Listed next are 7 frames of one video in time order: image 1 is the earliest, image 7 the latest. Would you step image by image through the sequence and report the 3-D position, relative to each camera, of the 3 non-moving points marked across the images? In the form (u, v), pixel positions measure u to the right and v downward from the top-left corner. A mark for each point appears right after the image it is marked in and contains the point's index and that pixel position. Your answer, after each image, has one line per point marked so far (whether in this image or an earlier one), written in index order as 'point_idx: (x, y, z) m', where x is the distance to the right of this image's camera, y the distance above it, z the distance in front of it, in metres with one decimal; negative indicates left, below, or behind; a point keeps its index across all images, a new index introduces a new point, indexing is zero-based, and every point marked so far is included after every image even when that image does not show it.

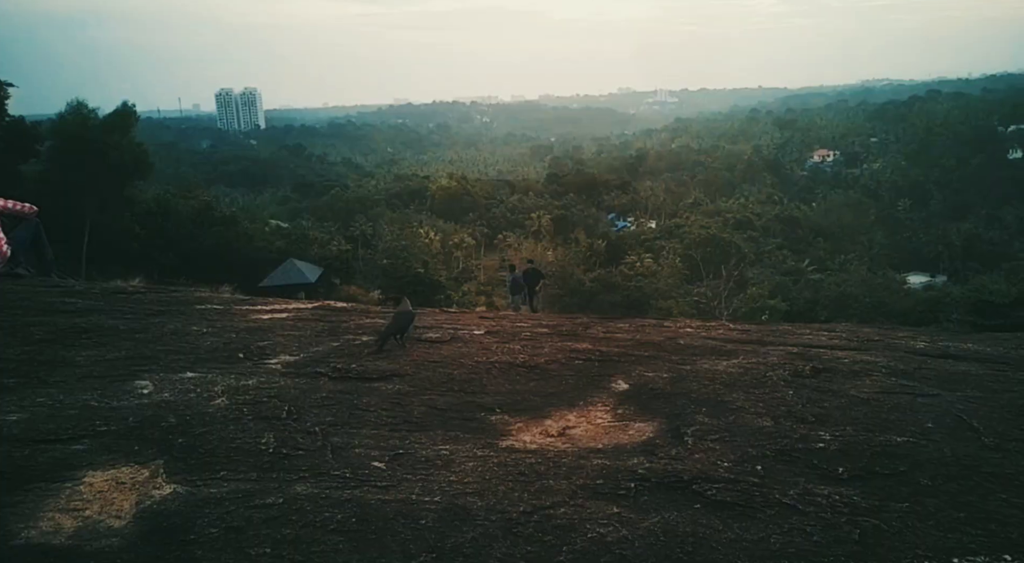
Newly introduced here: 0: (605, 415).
0: (+0.5, -0.7, +3.8) m
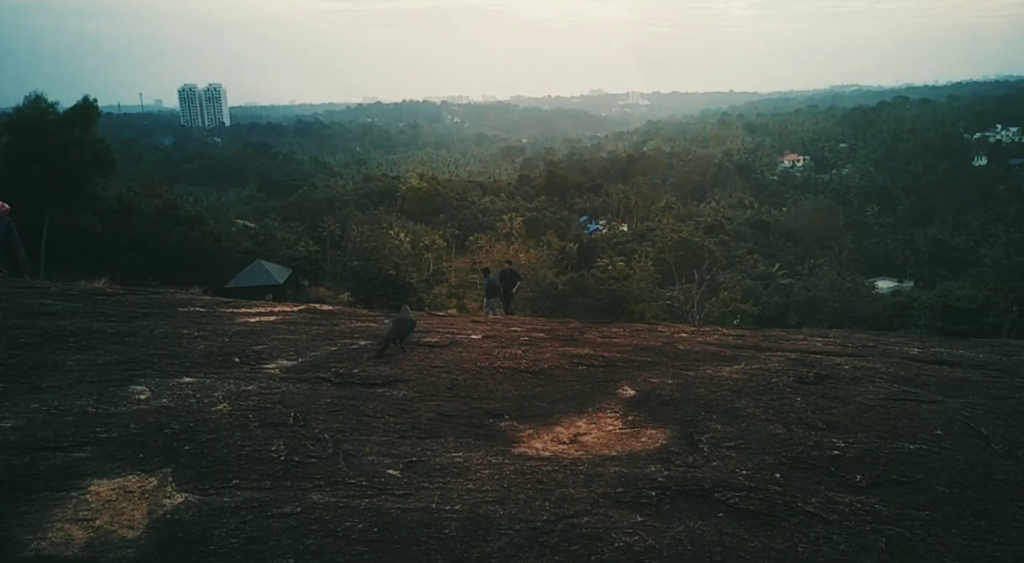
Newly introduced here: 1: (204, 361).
0: (+0.5, -0.7, +3.8) m
1: (-1.9, -0.5, +4.4) m
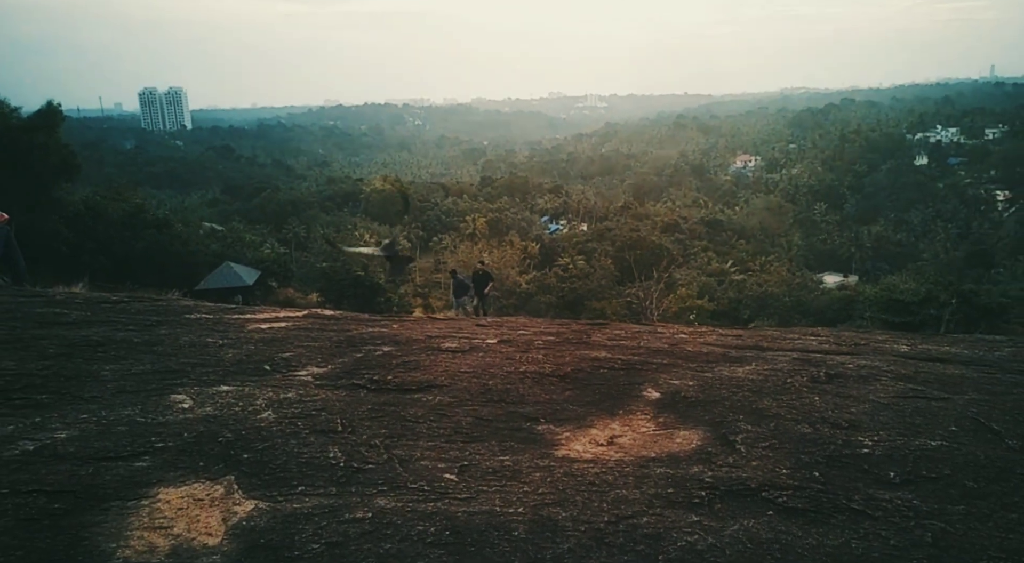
0: (+0.7, -0.8, +3.9) m
1: (-1.7, -0.5, +4.4) m
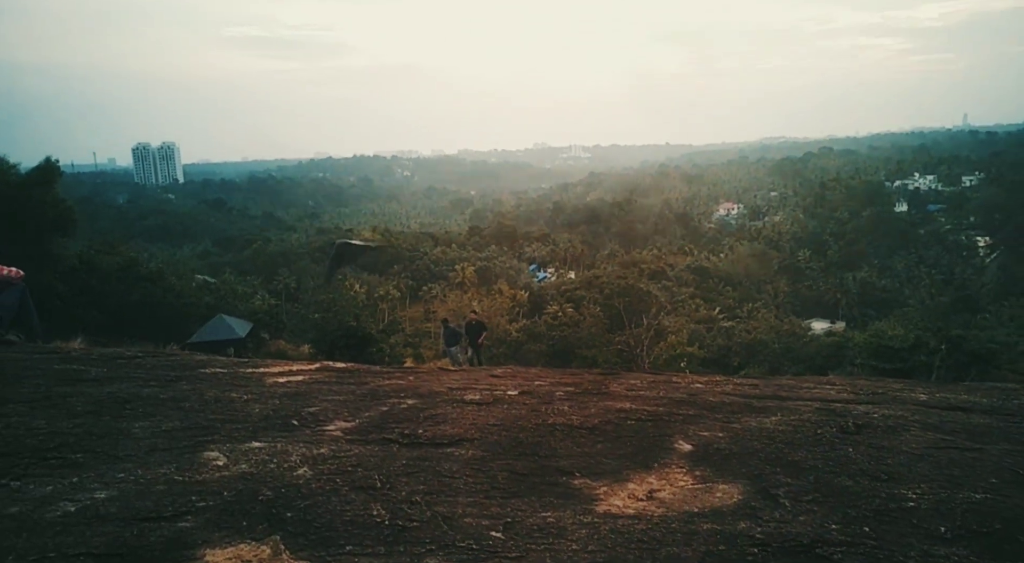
0: (+0.9, -1.1, +3.9) m
1: (-1.5, -0.9, +4.4) m
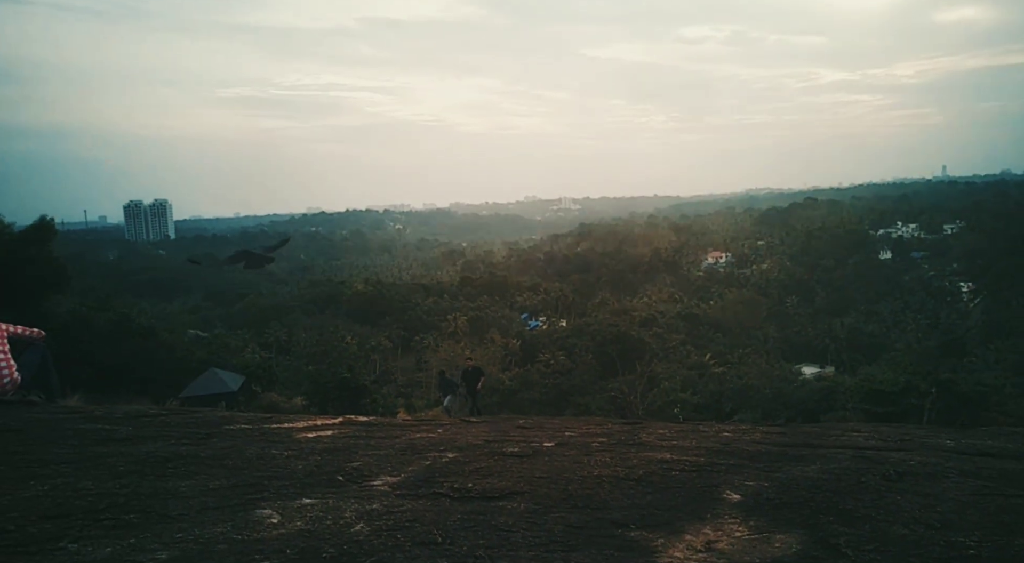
0: (+1.2, -1.3, +3.9) m
1: (-1.2, -1.2, +4.4) m
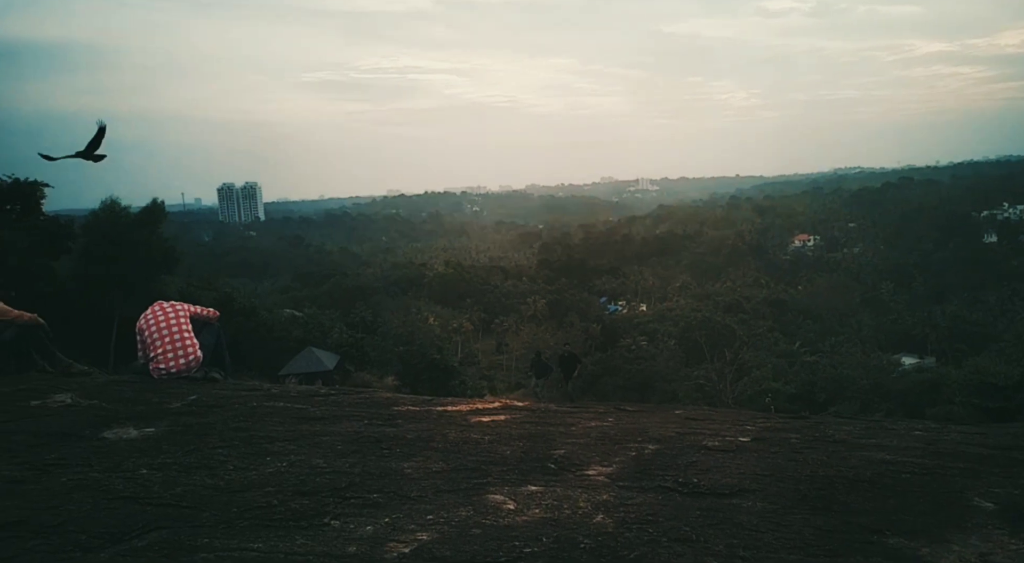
0: (+2.4, -1.3, +3.5) m
1: (+0.1, -1.1, +4.3) m
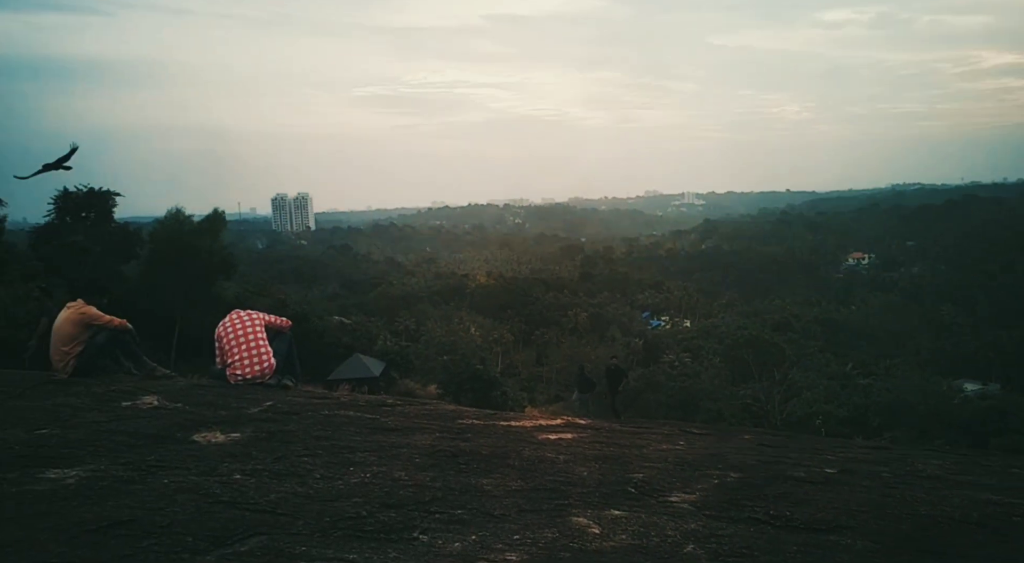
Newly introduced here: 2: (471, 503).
0: (+2.9, -1.4, +3.4) m
1: (+0.6, -1.3, +4.3) m
2: (-0.2, -1.2, +4.0) m
